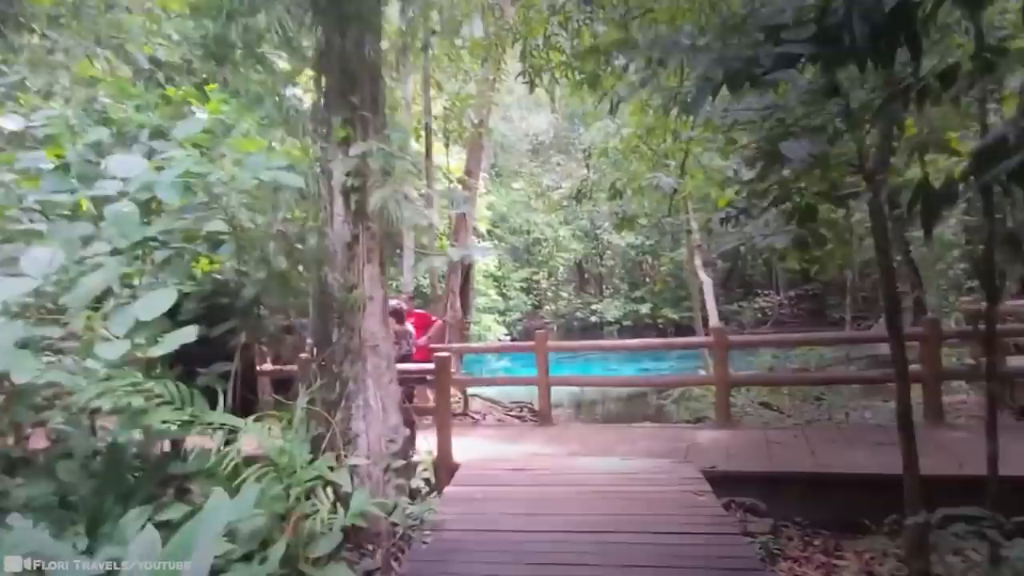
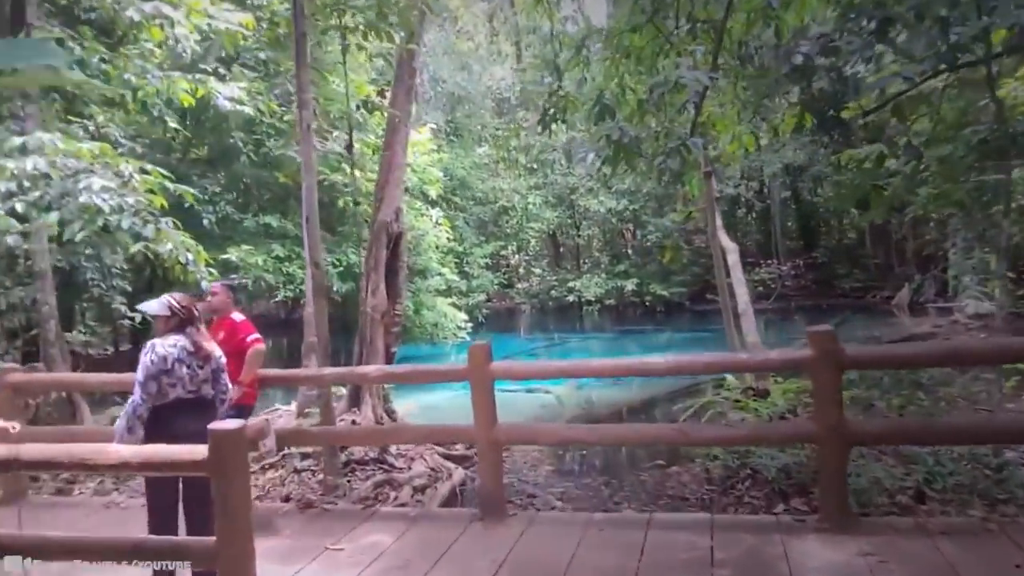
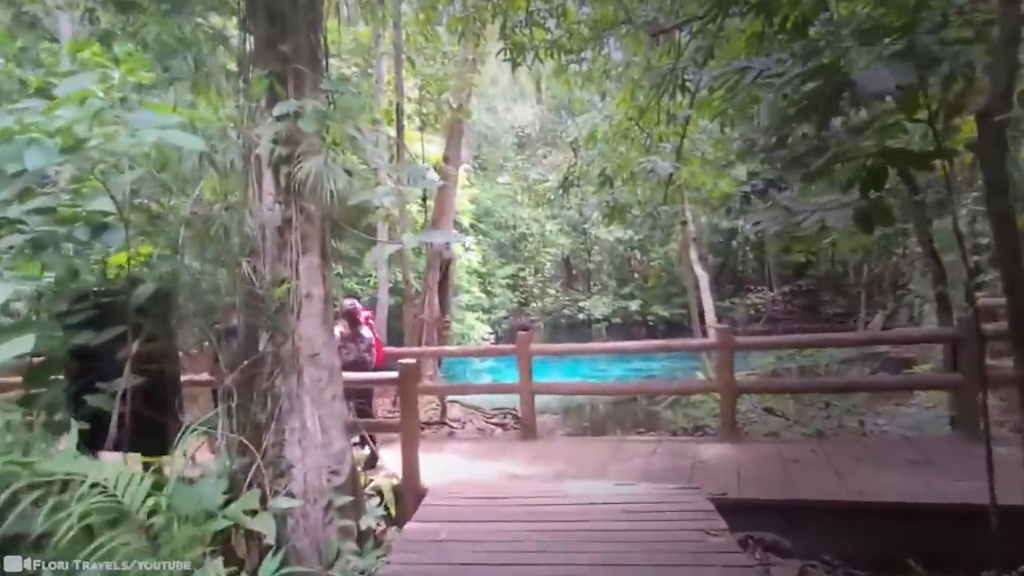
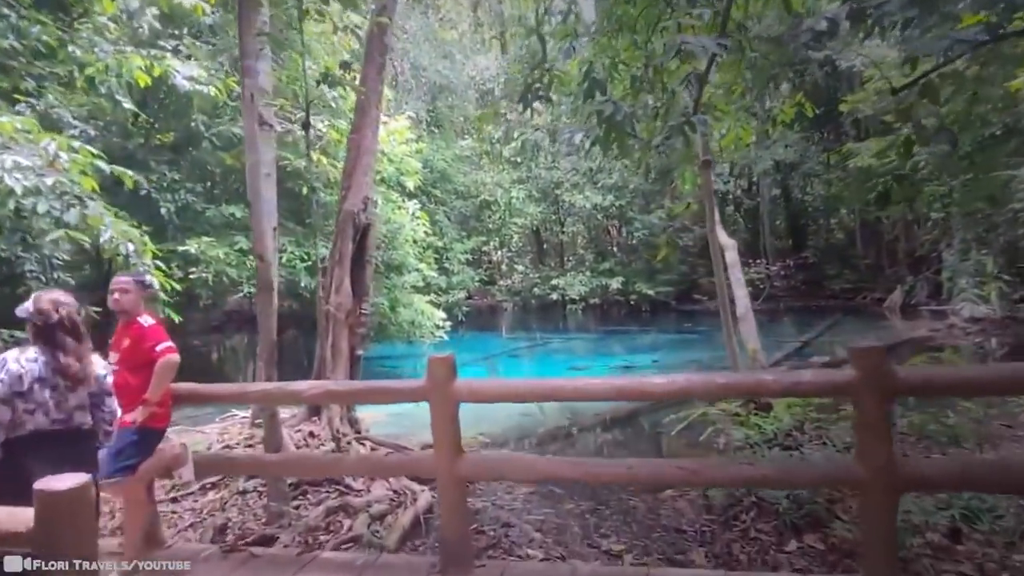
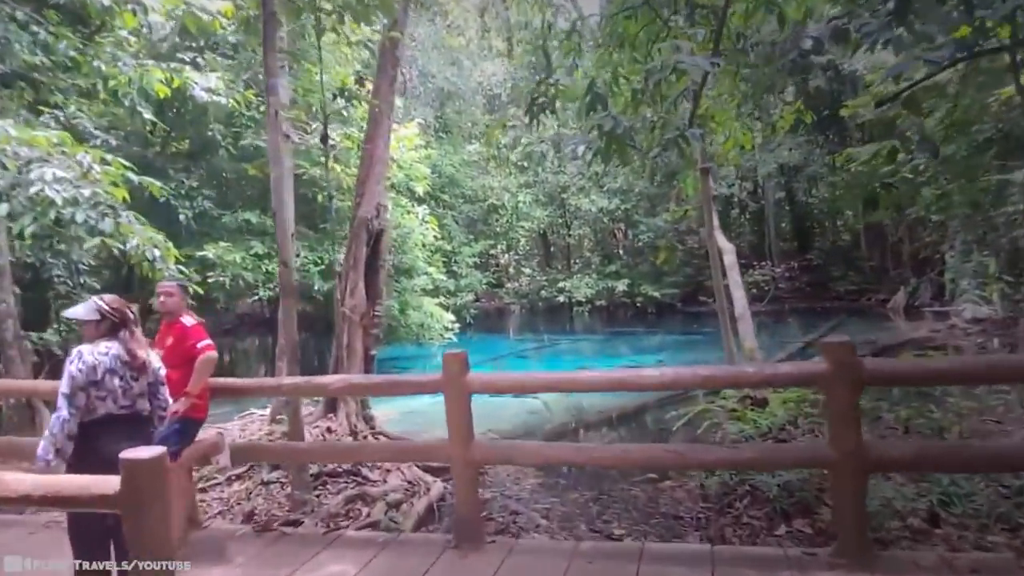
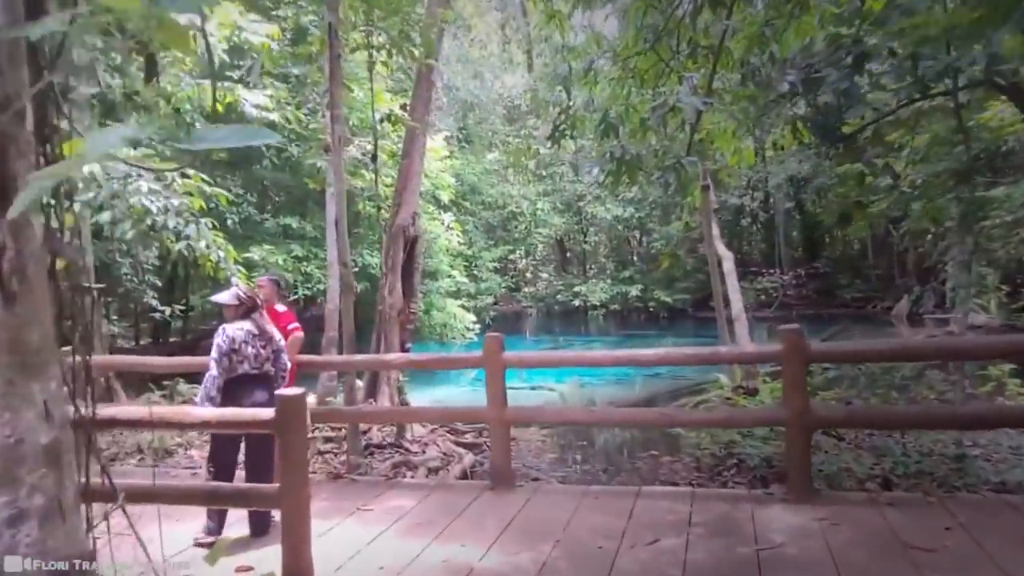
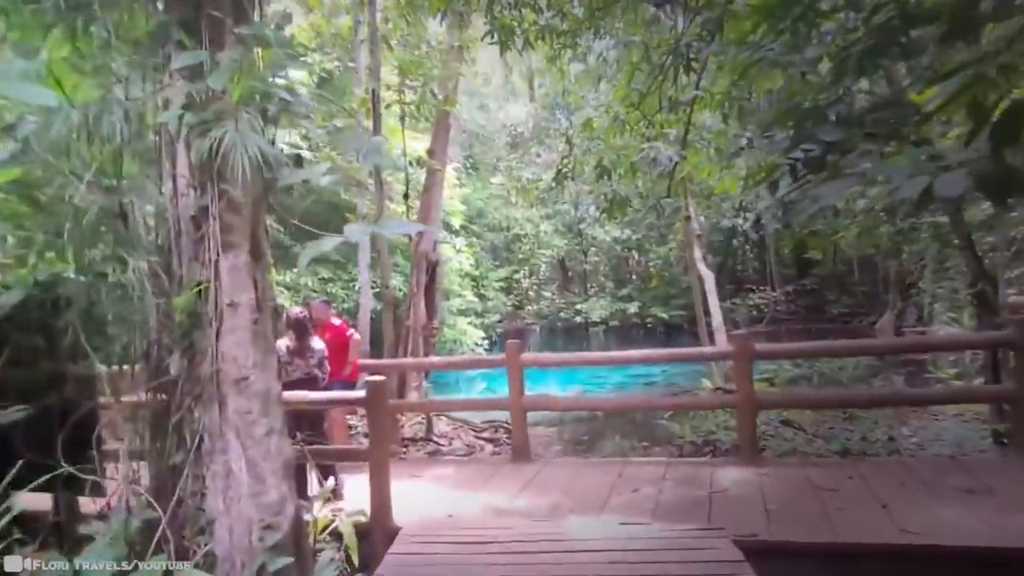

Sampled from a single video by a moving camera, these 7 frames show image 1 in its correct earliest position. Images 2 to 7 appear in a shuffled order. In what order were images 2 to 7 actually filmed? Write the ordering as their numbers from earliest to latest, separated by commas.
3, 7, 6, 2, 5, 4
